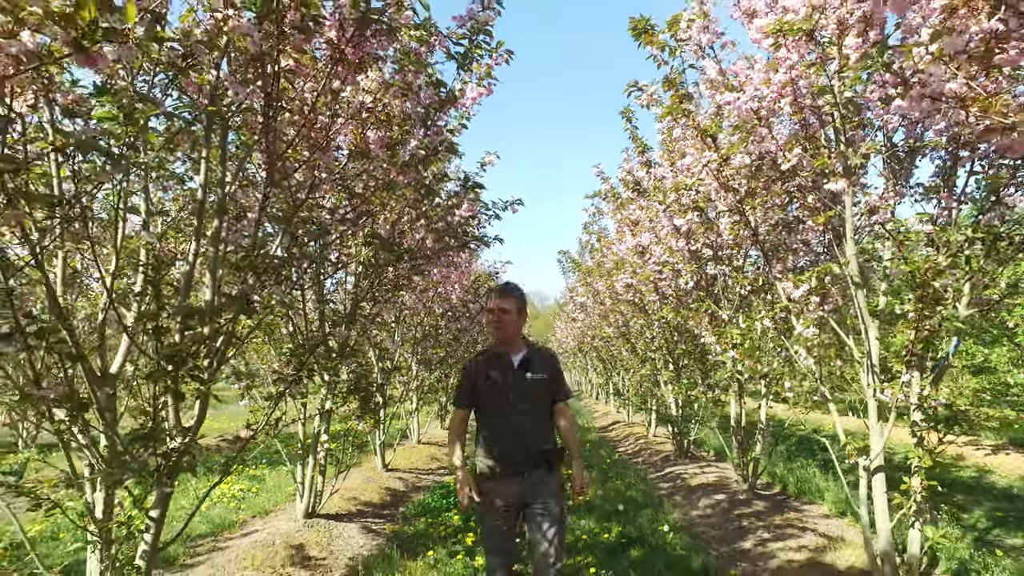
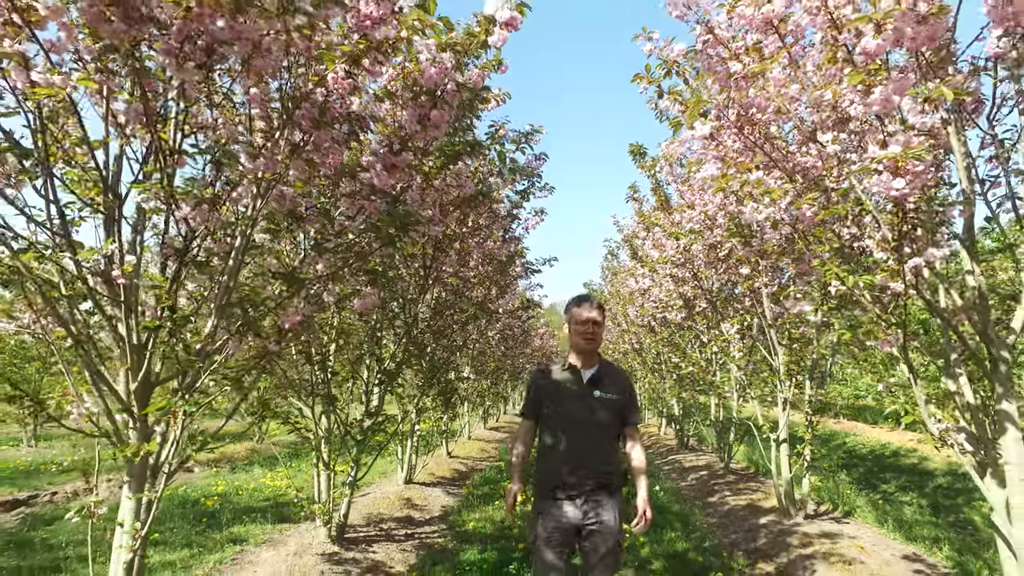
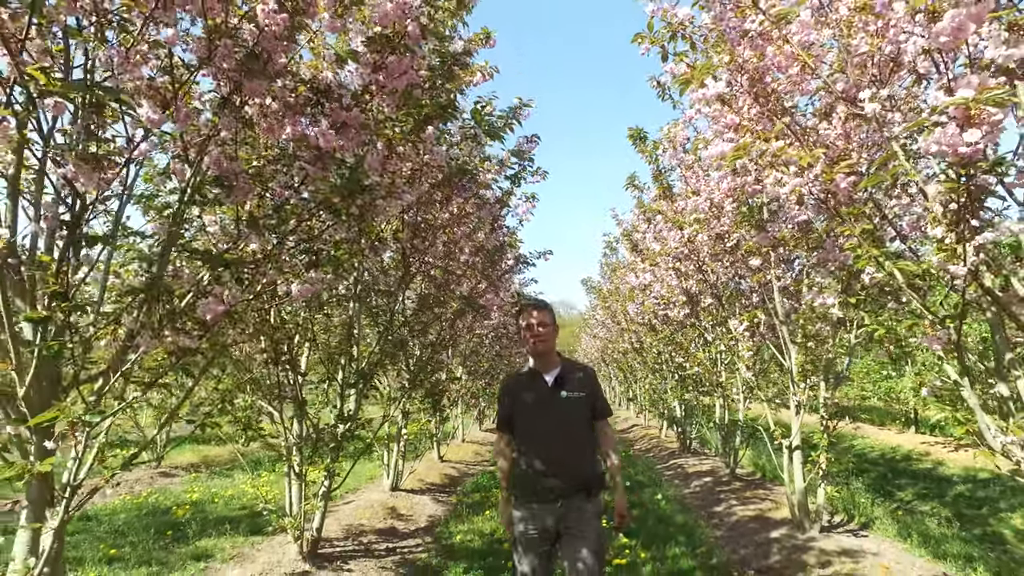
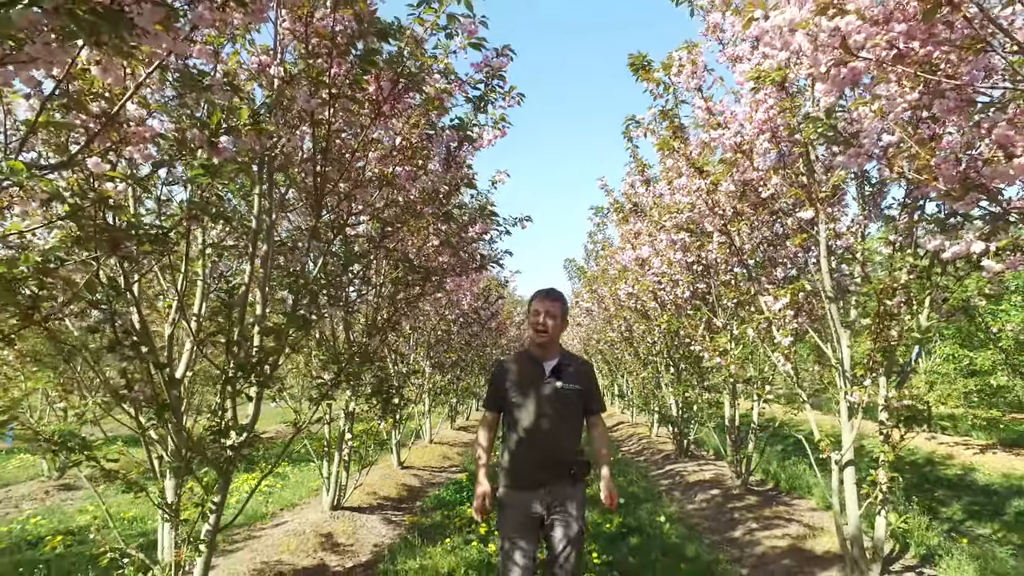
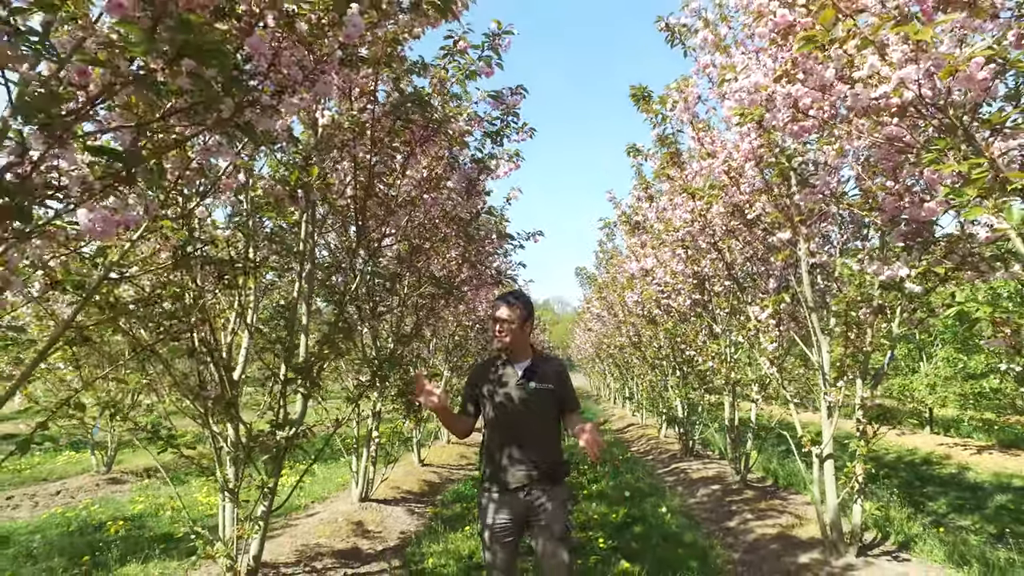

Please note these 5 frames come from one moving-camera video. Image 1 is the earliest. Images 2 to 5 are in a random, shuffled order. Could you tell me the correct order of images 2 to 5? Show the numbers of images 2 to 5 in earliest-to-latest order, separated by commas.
4, 5, 3, 2
